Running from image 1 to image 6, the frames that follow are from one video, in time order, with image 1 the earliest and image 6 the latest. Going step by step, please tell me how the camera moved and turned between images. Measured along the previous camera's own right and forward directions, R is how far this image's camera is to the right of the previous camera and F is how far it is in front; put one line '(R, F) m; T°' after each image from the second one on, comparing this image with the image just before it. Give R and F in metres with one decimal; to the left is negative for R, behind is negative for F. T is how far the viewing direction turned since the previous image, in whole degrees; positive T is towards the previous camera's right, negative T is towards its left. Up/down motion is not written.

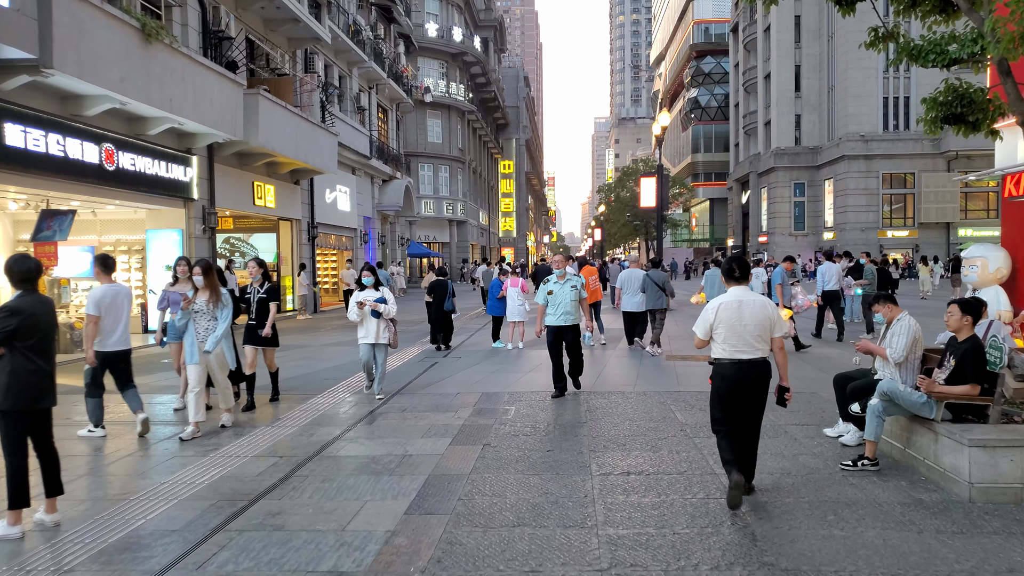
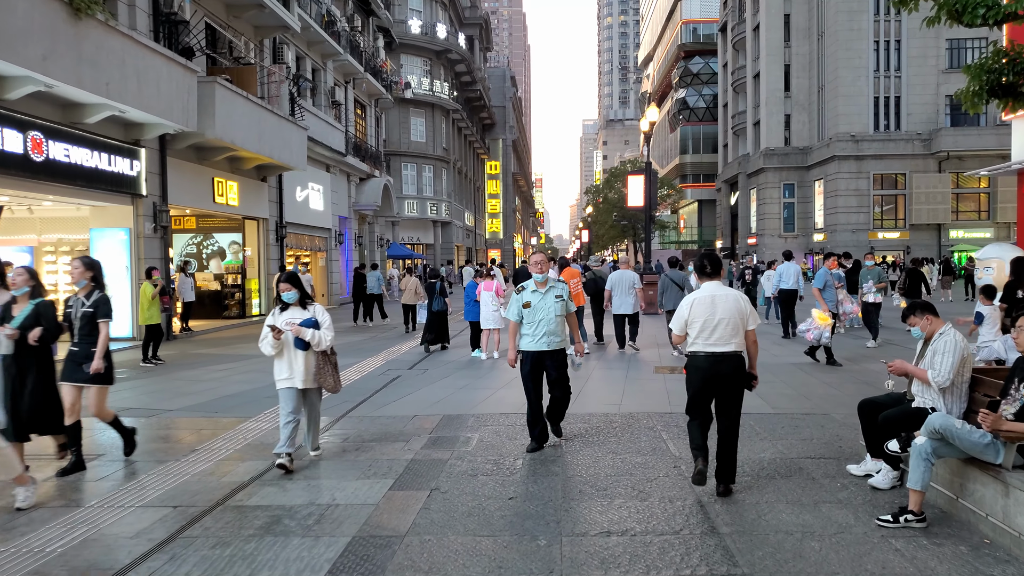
(+0.2, +1.2) m; +1°
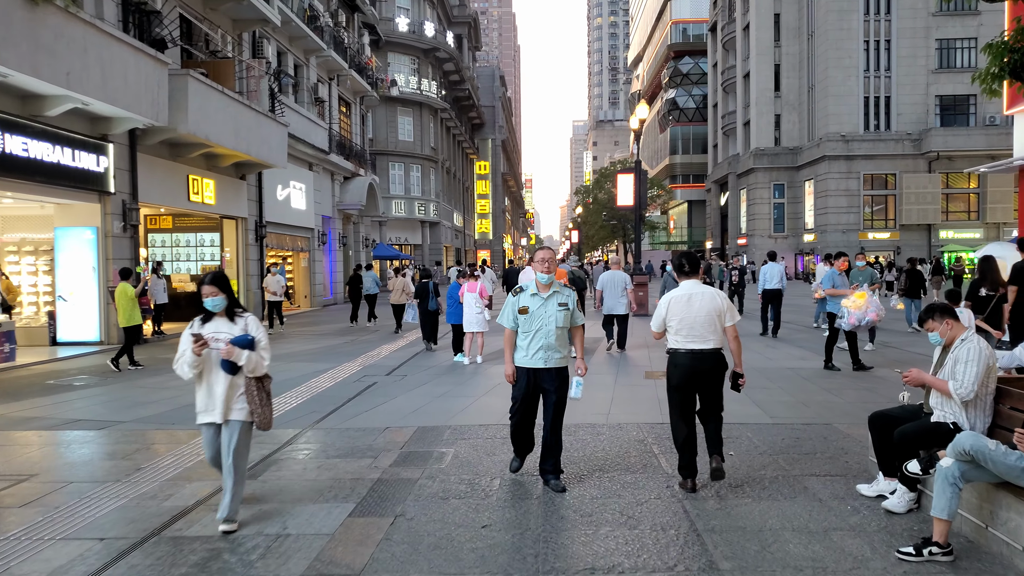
(+0.1, +0.5) m; +1°
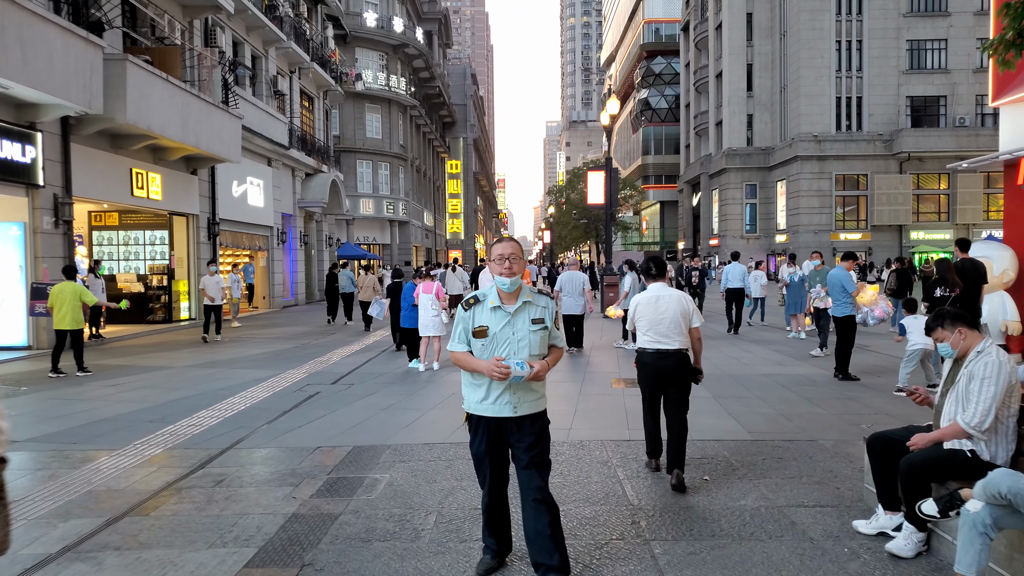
(+0.2, +0.8) m; +2°
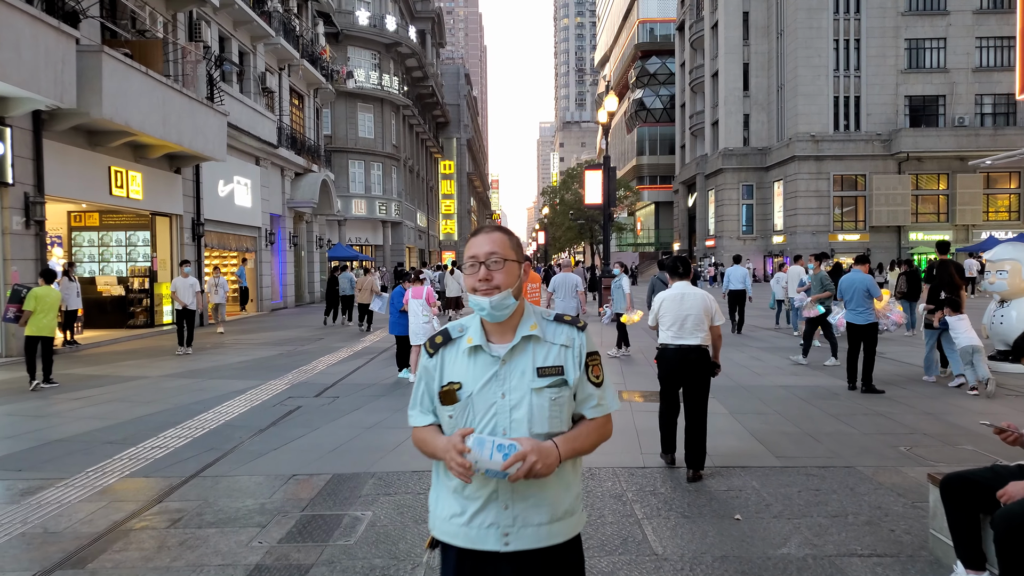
(0.0, +0.7) m; 0°
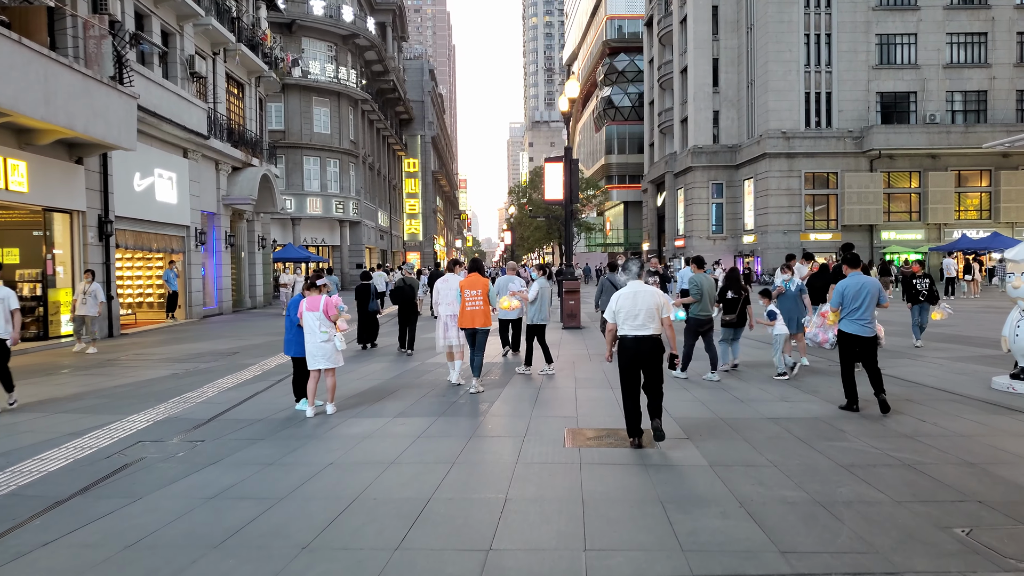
(+0.5, +1.9) m; +2°
